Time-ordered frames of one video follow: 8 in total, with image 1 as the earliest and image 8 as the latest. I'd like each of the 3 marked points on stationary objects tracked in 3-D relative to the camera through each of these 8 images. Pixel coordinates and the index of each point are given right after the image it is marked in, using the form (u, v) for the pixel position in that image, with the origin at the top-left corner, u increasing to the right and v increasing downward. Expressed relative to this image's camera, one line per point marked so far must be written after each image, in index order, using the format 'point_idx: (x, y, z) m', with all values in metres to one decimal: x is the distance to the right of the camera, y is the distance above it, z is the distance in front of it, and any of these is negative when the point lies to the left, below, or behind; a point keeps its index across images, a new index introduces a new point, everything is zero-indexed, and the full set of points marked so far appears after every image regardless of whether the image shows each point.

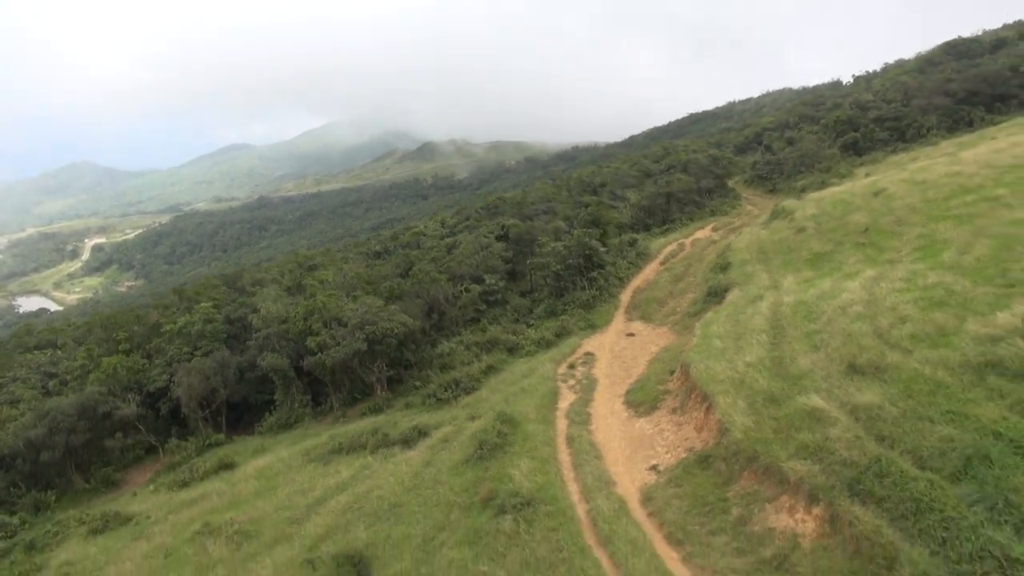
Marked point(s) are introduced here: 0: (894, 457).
0: (+6.8, -2.9, +14.2) m
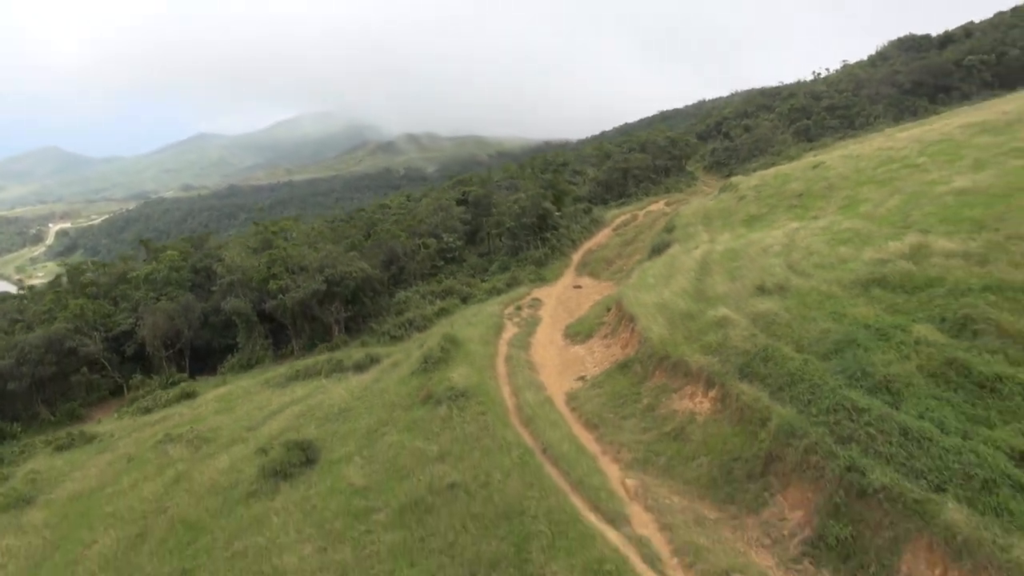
0: (+5.4, -1.1, +16.2) m
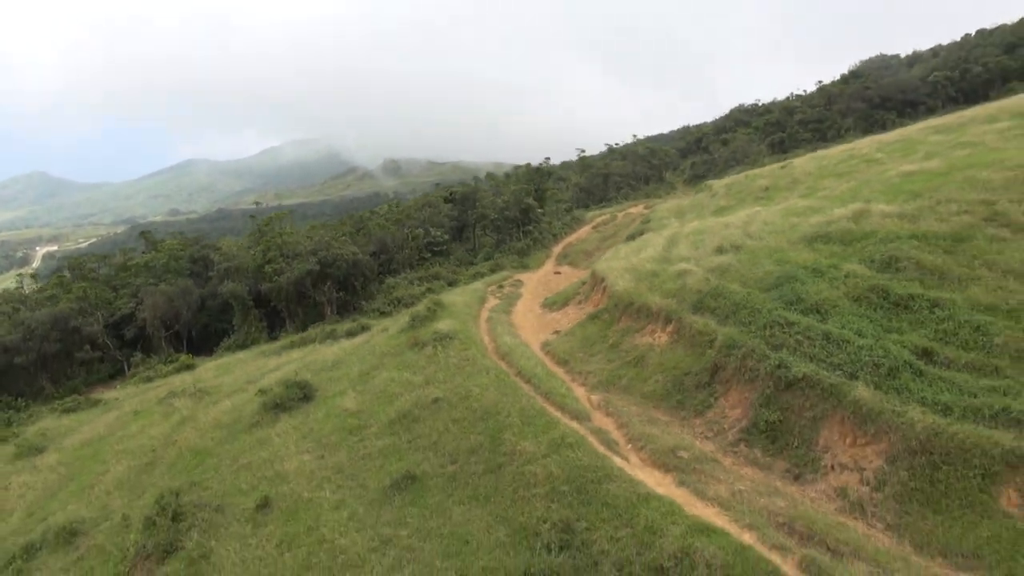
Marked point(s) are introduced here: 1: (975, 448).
0: (+5.0, +0.1, +18.1) m
1: (+6.7, -2.3, +11.4) m
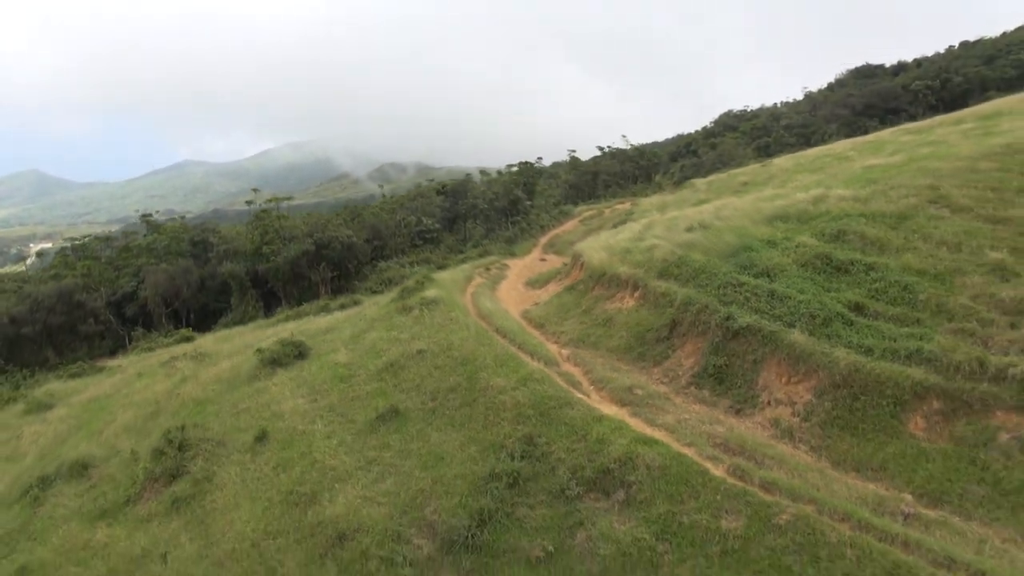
0: (+4.5, +0.8, +19.8) m
1: (+6.2, -1.5, +13.0) m
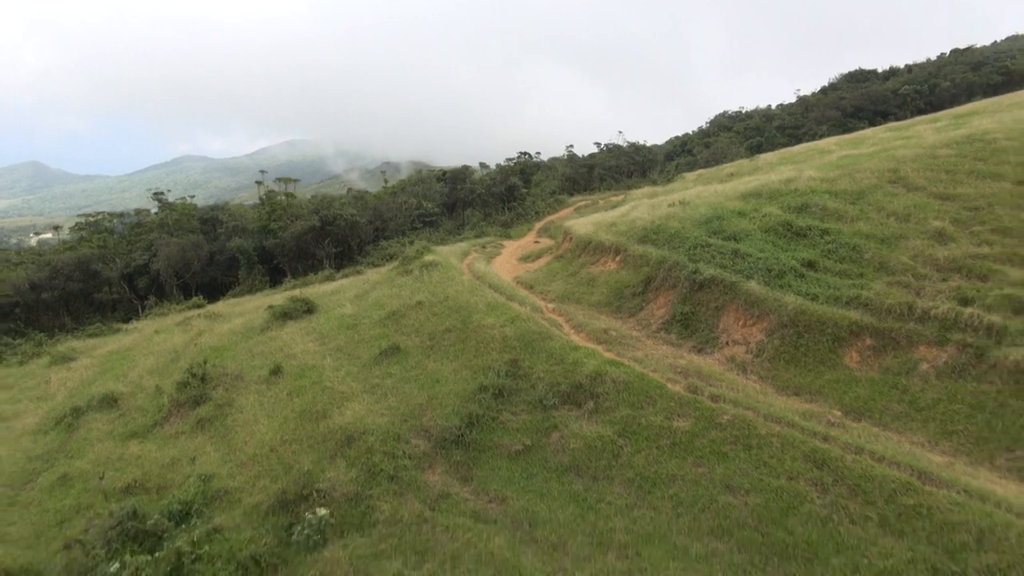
0: (+4.3, +1.8, +21.6) m
1: (+6.0, -0.6, +14.9) m
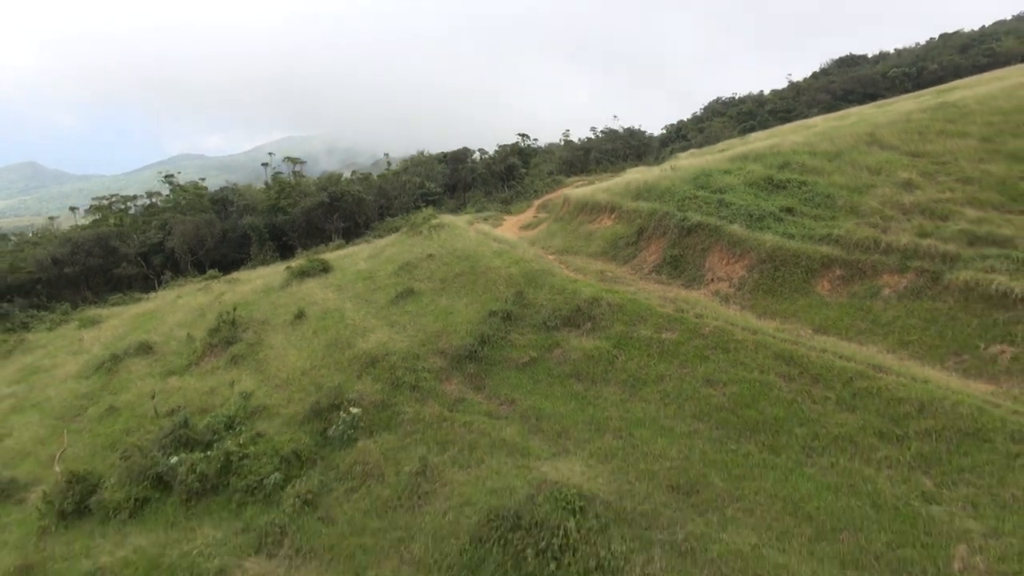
0: (+4.4, +3.1, +23.2) m
1: (+6.1, +0.7, +16.5) m
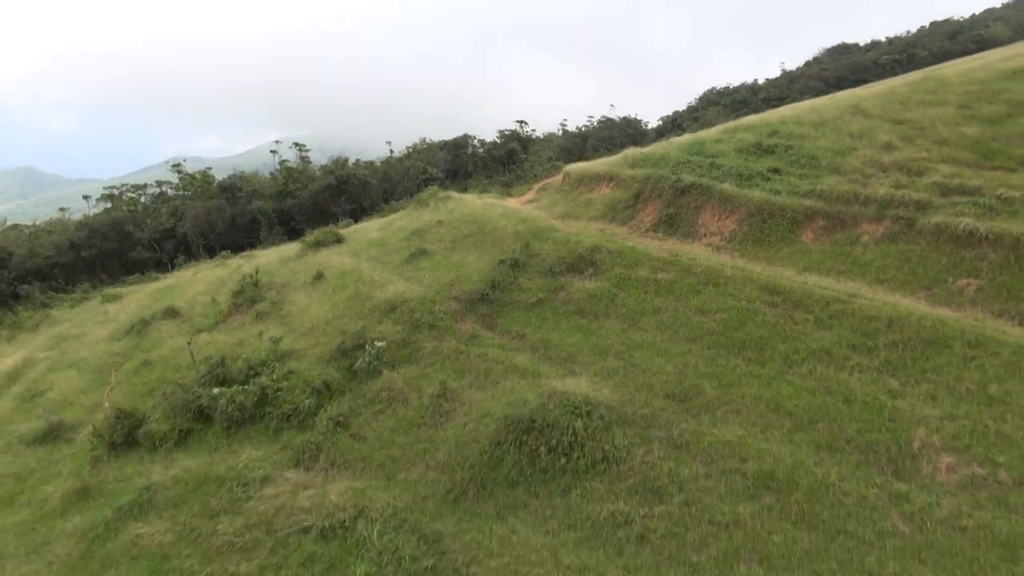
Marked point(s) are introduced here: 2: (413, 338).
0: (+4.4, +4.2, +24.5) m
1: (+6.2, +1.8, +17.8) m
2: (-1.9, -1.0, +15.1) m
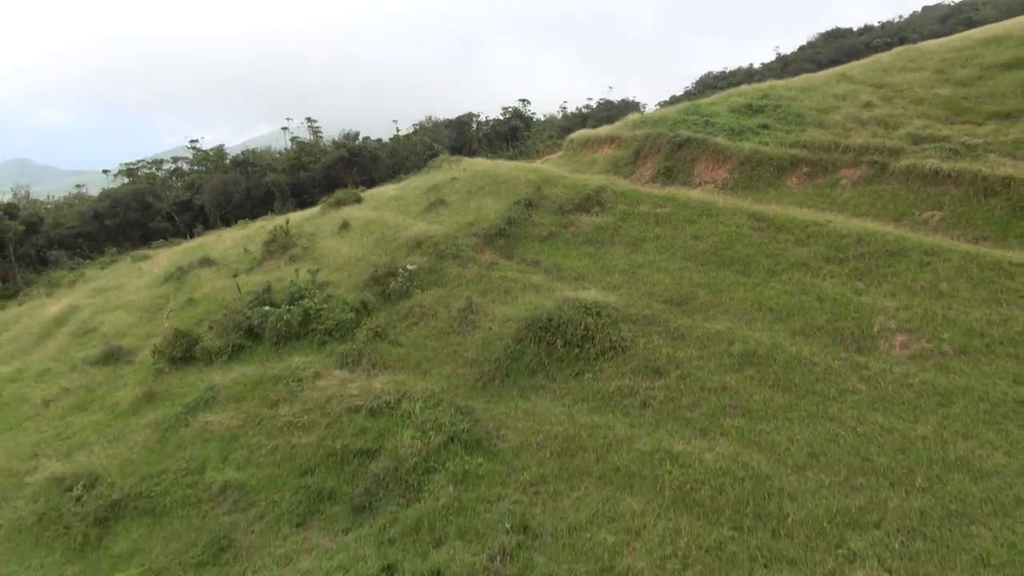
0: (+4.7, +5.7, +26.3) m
1: (+6.6, +3.3, +19.6) m
2: (-1.6, +0.5, +16.9) m
